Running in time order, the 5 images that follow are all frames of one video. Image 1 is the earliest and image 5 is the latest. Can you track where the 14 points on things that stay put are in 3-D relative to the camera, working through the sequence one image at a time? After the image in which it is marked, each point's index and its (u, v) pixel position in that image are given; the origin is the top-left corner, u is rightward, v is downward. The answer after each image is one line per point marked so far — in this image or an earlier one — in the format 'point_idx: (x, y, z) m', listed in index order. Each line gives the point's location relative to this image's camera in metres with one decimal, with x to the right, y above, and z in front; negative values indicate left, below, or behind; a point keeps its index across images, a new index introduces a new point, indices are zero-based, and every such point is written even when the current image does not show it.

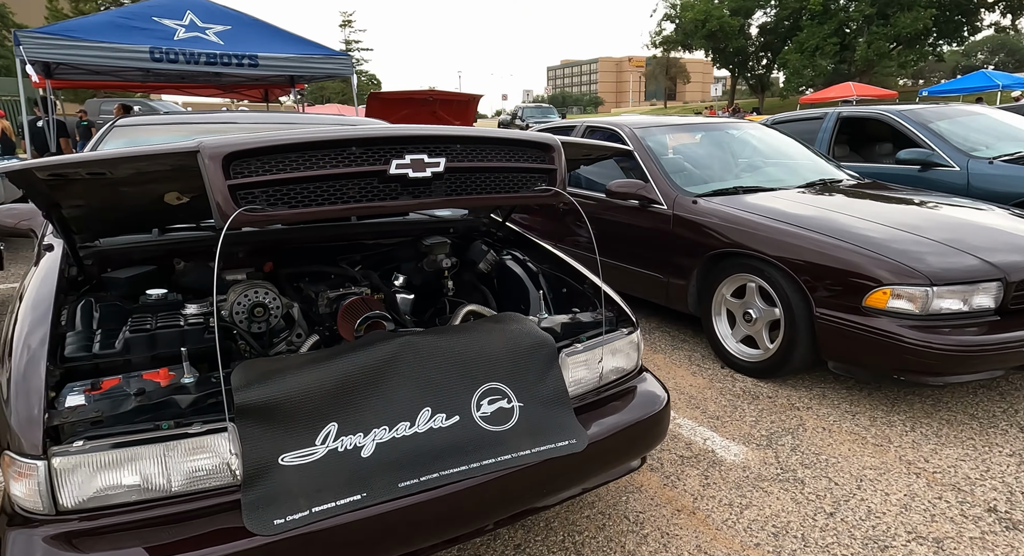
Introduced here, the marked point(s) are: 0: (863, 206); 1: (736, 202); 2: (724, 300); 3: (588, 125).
0: (+2.0, +0.4, +3.2) m
1: (+1.3, +0.5, +3.3) m
2: (+1.2, -0.1, +3.2) m
3: (+0.6, +1.3, +4.6) m
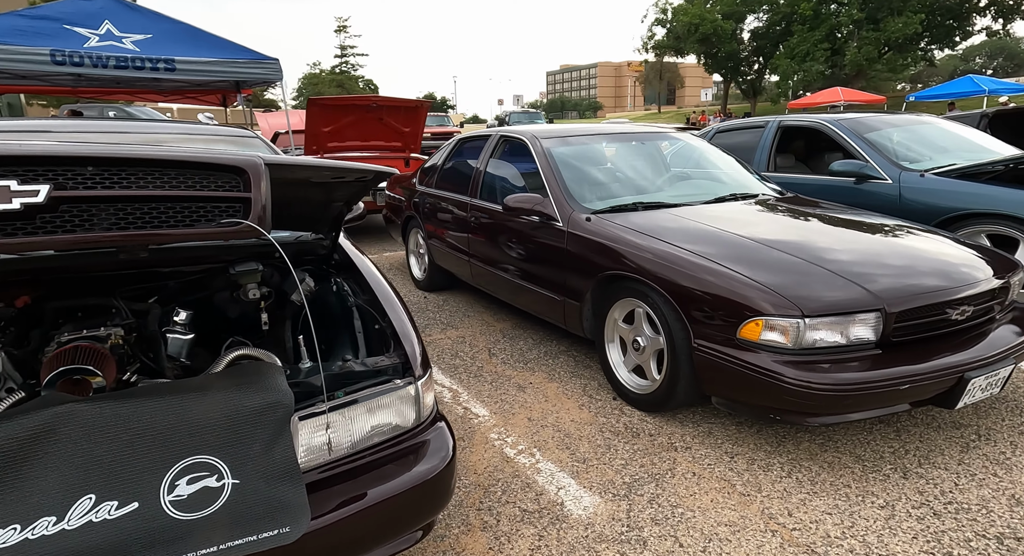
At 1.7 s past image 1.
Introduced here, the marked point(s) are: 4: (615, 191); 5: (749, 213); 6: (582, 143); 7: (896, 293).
0: (+1.4, +0.3, +3.0) m
1: (+0.6, +0.3, +3.1) m
2: (+0.6, -0.3, +3.0) m
3: (-0.1, +1.1, +4.4) m
4: (+0.7, +0.6, +3.7) m
5: (+1.4, +0.4, +3.4) m
6: (+0.6, +1.0, +4.1) m
7: (+1.6, -0.1, +2.3) m
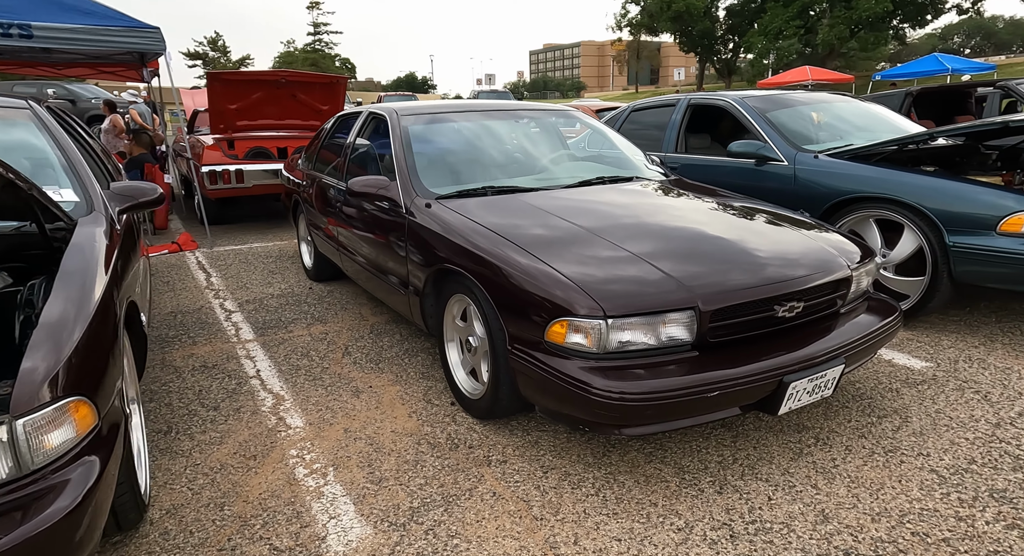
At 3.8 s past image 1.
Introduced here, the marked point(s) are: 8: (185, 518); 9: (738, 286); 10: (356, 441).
0: (+0.5, +0.3, +2.8) m
1: (-0.2, +0.4, +2.8) m
2: (-0.3, -0.2, +2.7) m
3: (-1.0, +1.2, +4.0) m
4: (-0.2, +0.7, +3.4) m
5: (+0.6, +0.5, +3.1) m
6: (-0.3, +1.1, +3.8) m
7: (+0.8, 0.0, +2.1) m
8: (-1.1, -0.8, +1.9) m
9: (+0.9, 0.0, +2.1) m
10: (-0.7, -0.7, +2.4) m
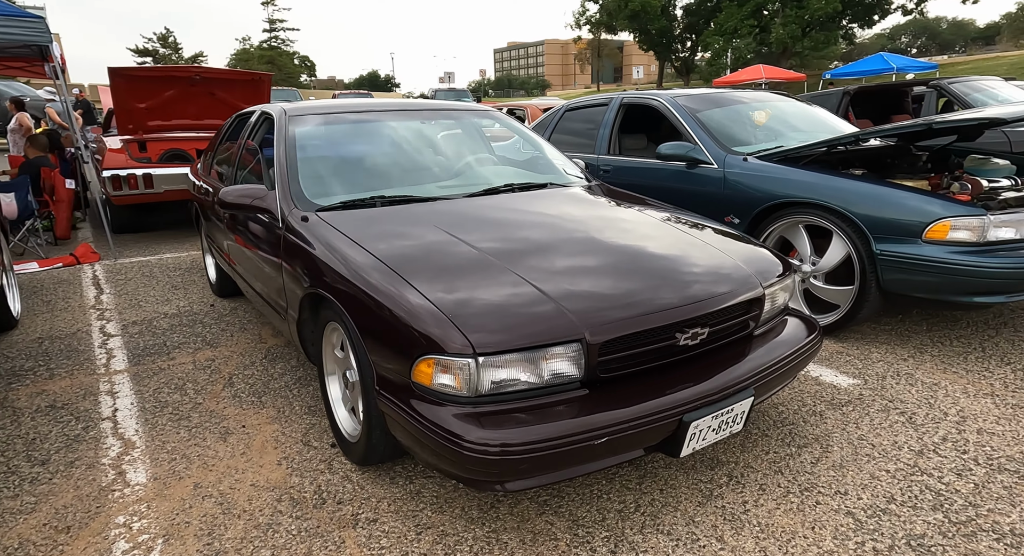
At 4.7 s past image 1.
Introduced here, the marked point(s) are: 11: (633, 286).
0: (0.0, +0.2, +2.5) m
1: (-0.7, +0.3, +2.5) m
2: (-0.8, -0.3, +2.4) m
3: (-1.6, +1.1, +3.7) m
4: (-0.7, +0.6, +3.0) m
5: (+0.1, +0.4, +2.9) m
6: (-0.9, +1.0, +3.4) m
7: (+0.3, -0.1, +1.8) m
8: (-1.5, -0.9, +1.5) m
9: (+0.4, -0.1, +1.8) m
10: (-1.1, -0.8, +2.0) m
11: (+0.3, -0.1, +1.9) m
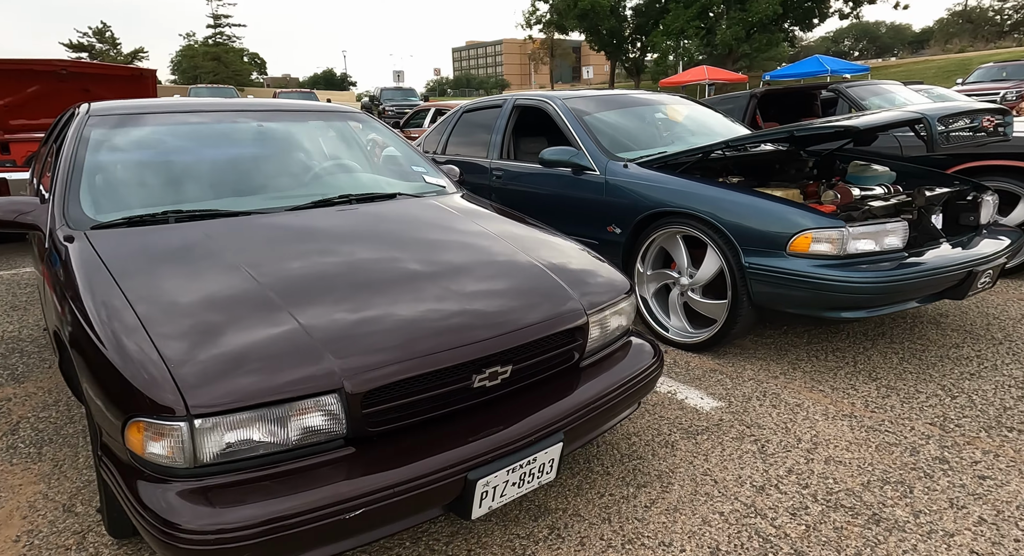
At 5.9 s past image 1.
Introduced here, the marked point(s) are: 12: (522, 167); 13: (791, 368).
0: (-0.7, +0.1, +2.2) m
1: (-1.5, +0.1, +2.1) m
2: (-1.5, -0.4, +2.0) m
3: (-2.5, +1.0, +3.2) m
4: (-1.5, +0.4, +2.7) m
5: (-0.7, +0.3, +2.6) m
6: (-1.7, +0.9, +3.0) m
7: (-0.4, -0.2, +1.5) m
8: (-2.1, -1.0, +1.1) m
9: (-0.3, -0.2, +1.6) m
10: (-1.8, -0.9, +1.6) m
11: (-0.4, -0.2, +1.6) m
12: (+0.1, +0.9, +4.5) m
13: (+1.6, -0.5, +3.1) m
